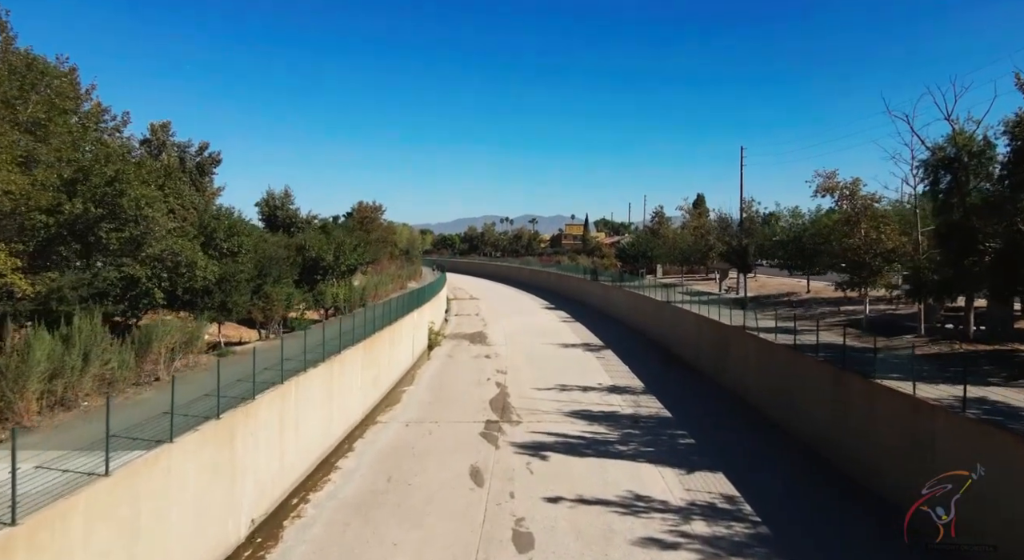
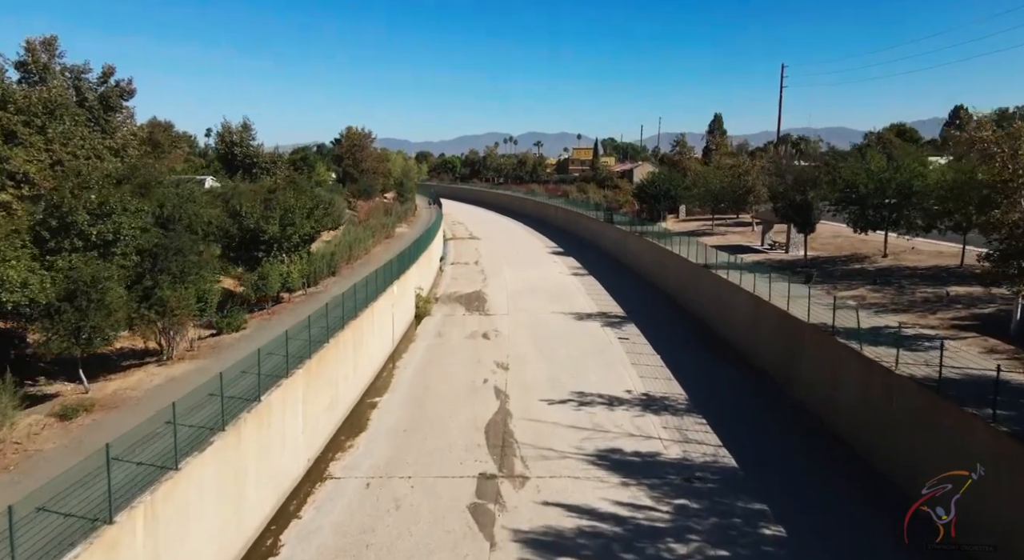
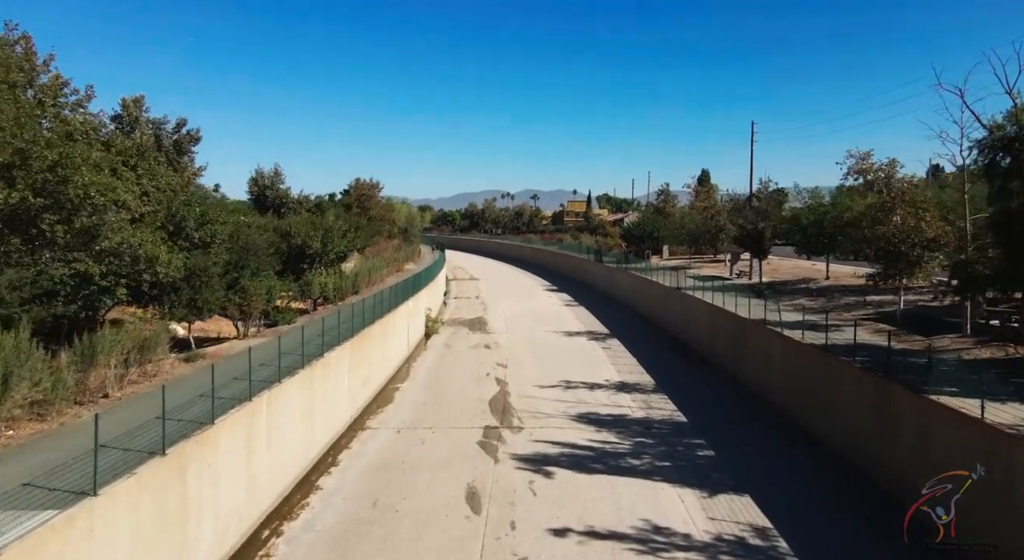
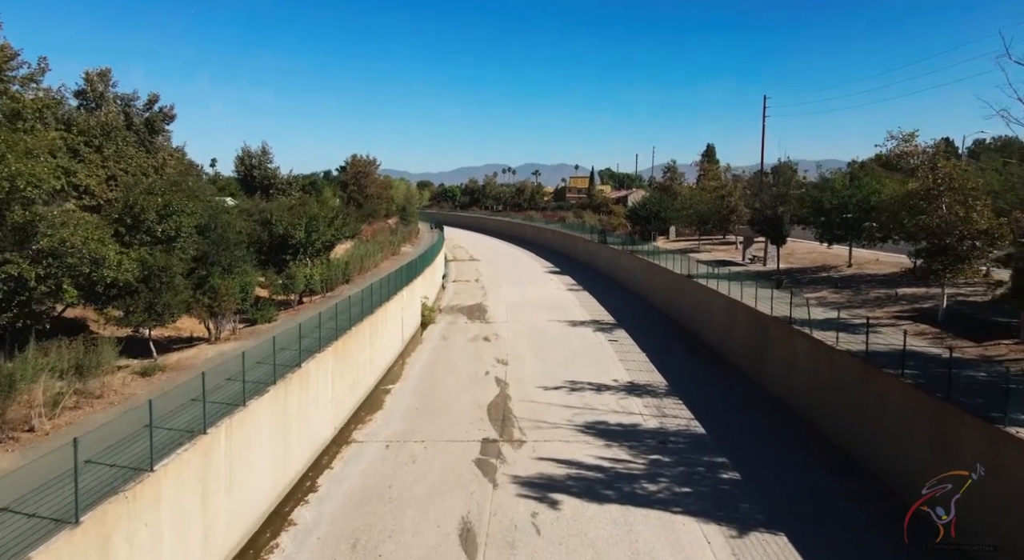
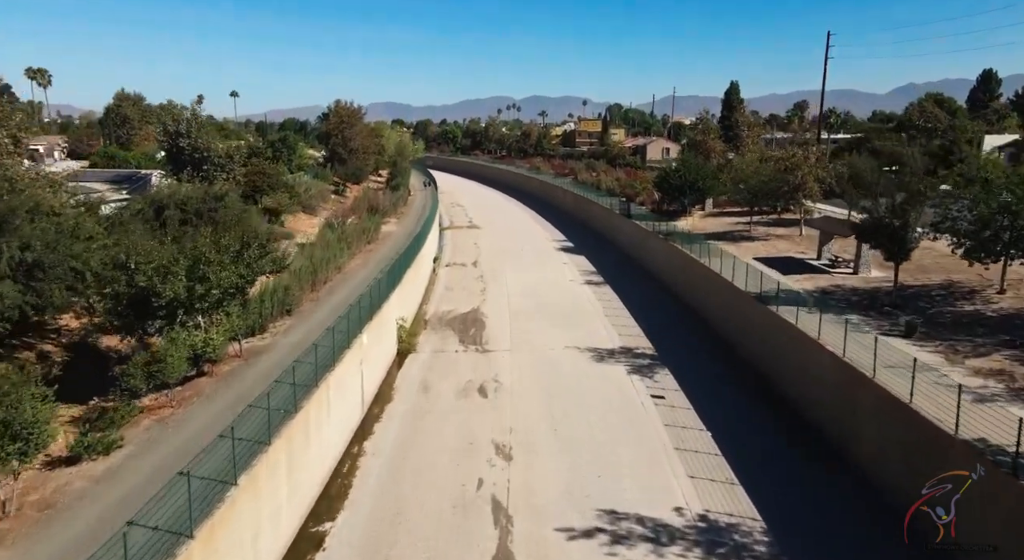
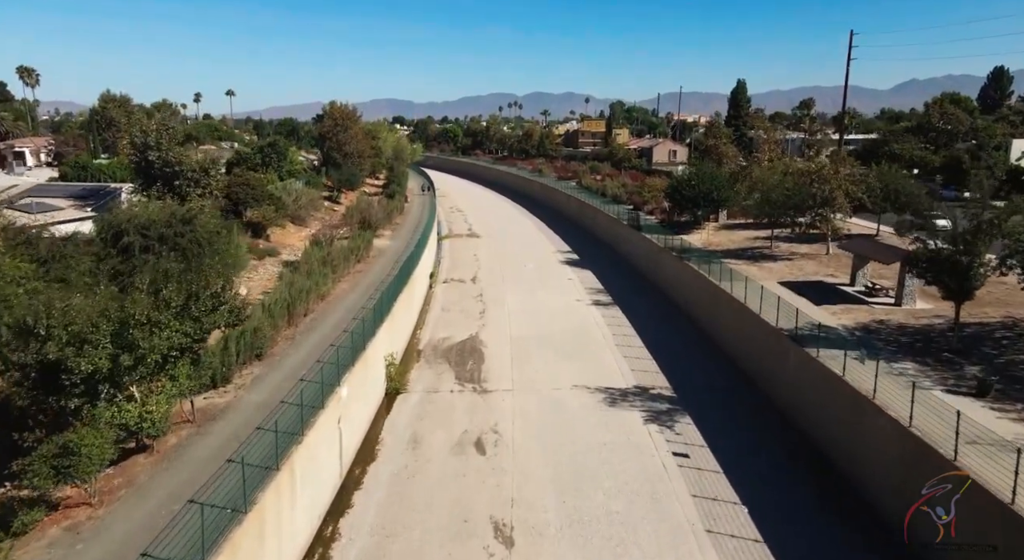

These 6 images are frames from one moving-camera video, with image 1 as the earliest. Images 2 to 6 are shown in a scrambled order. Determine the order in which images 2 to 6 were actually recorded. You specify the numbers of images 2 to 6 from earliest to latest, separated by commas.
3, 4, 2, 5, 6
